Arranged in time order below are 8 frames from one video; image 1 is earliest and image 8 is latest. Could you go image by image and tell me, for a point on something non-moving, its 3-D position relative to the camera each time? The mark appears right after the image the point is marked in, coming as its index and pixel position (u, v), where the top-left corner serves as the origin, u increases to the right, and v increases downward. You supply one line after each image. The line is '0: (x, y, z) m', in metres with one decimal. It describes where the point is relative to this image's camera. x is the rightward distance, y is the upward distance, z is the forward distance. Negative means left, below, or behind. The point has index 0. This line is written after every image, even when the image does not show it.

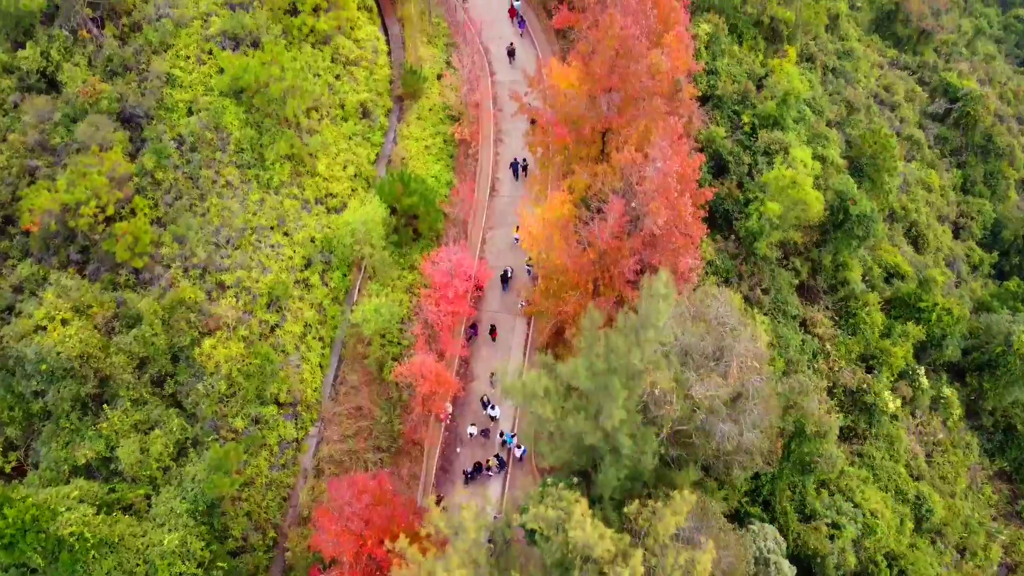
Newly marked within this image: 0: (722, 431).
0: (+4.5, -3.0, +17.8) m
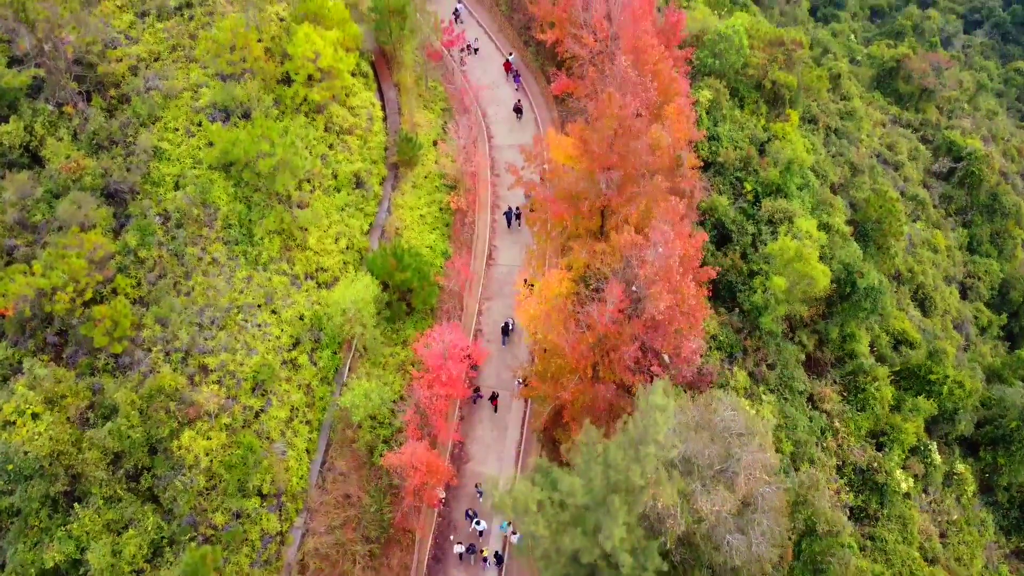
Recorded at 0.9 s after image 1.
0: (+4.4, -5.1, +16.6) m
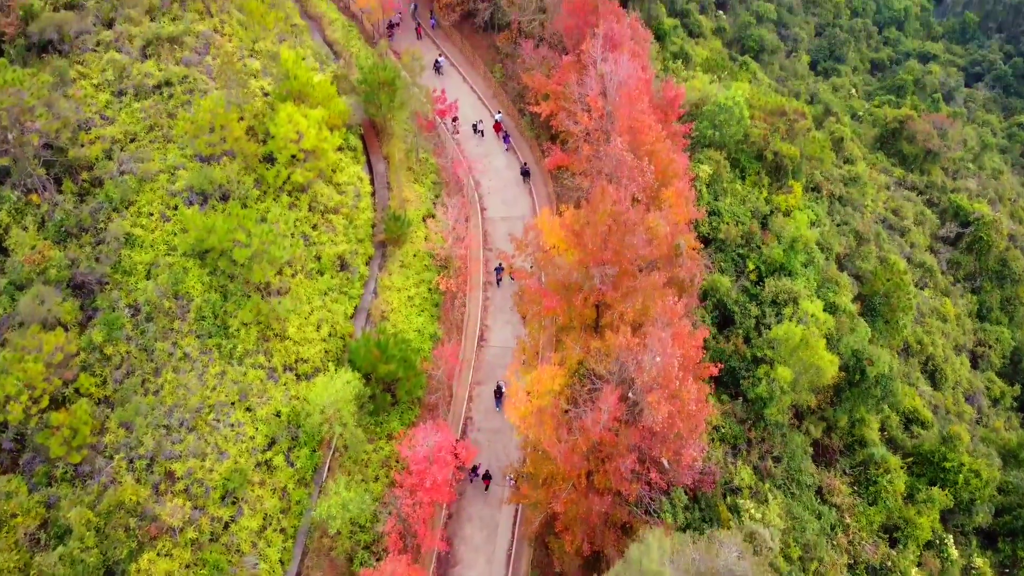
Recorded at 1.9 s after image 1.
0: (+4.0, -7.5, +14.9) m
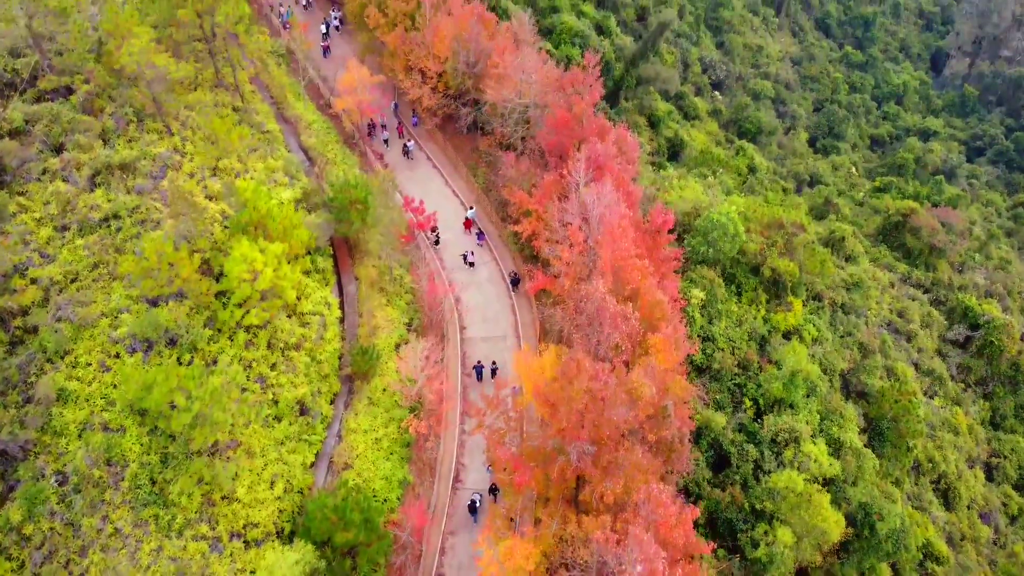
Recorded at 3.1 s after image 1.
0: (+3.2, -11.3, +12.1) m
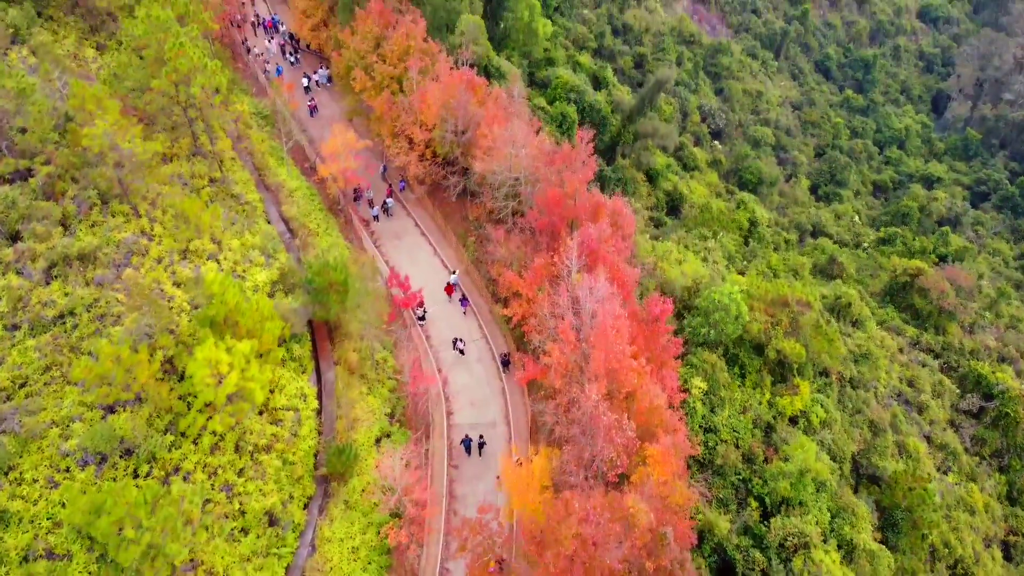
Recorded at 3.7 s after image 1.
0: (+2.8, -13.8, +9.9) m
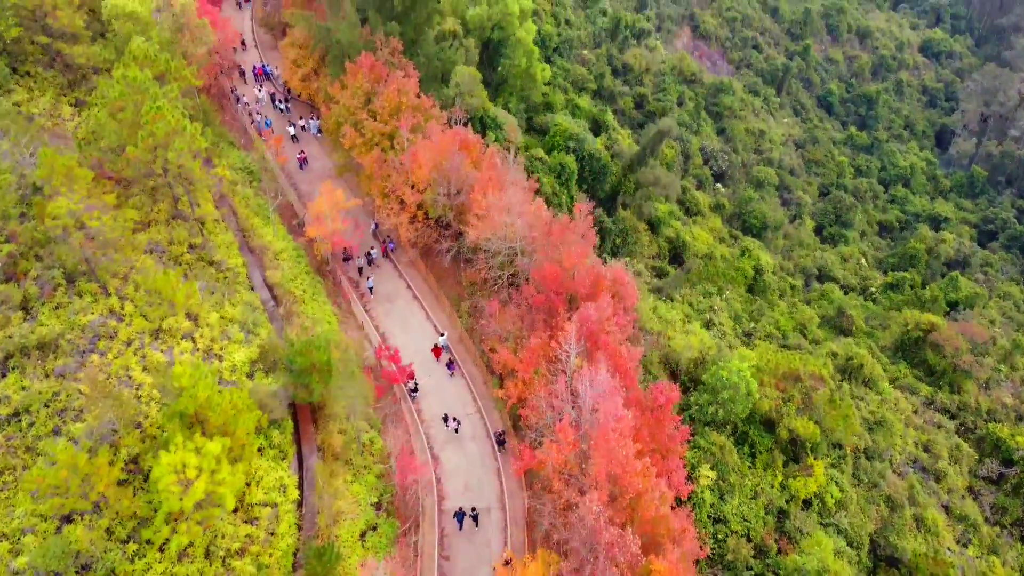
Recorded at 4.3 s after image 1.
0: (+2.6, -15.9, +7.7) m
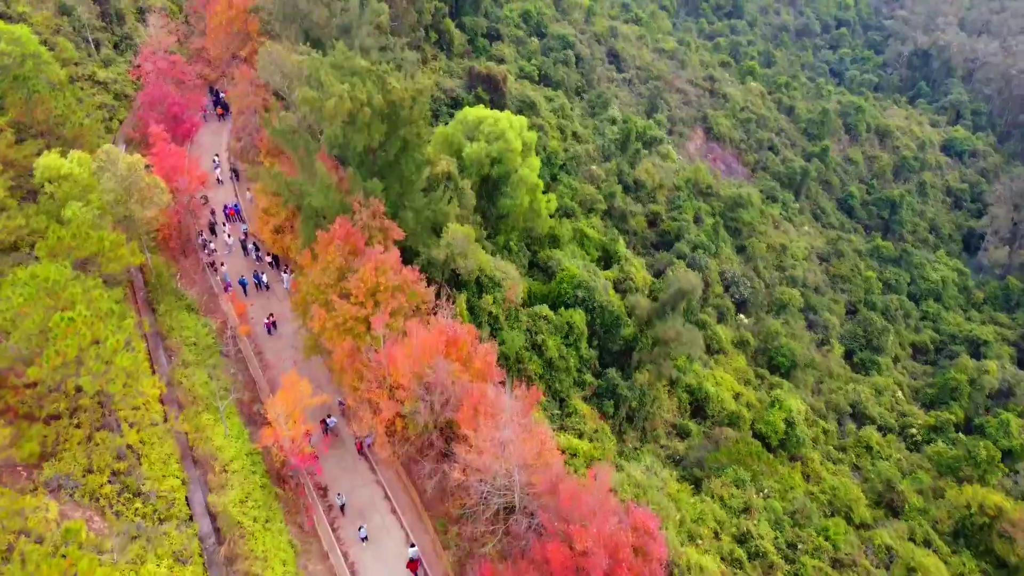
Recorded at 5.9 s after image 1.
0: (+2.3, -21.5, +0.4) m
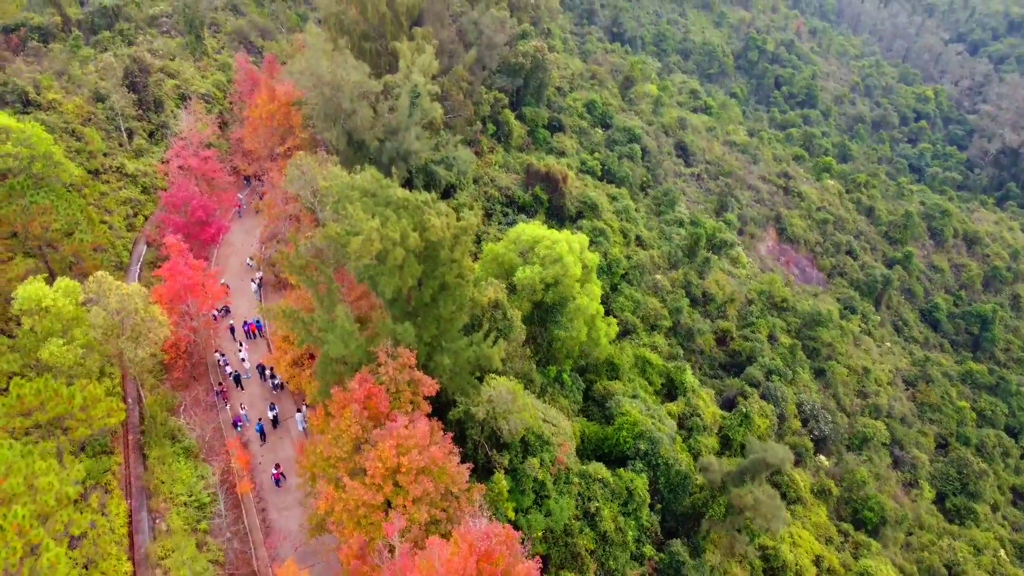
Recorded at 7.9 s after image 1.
0: (+0.9, -24.8, -7.0) m
